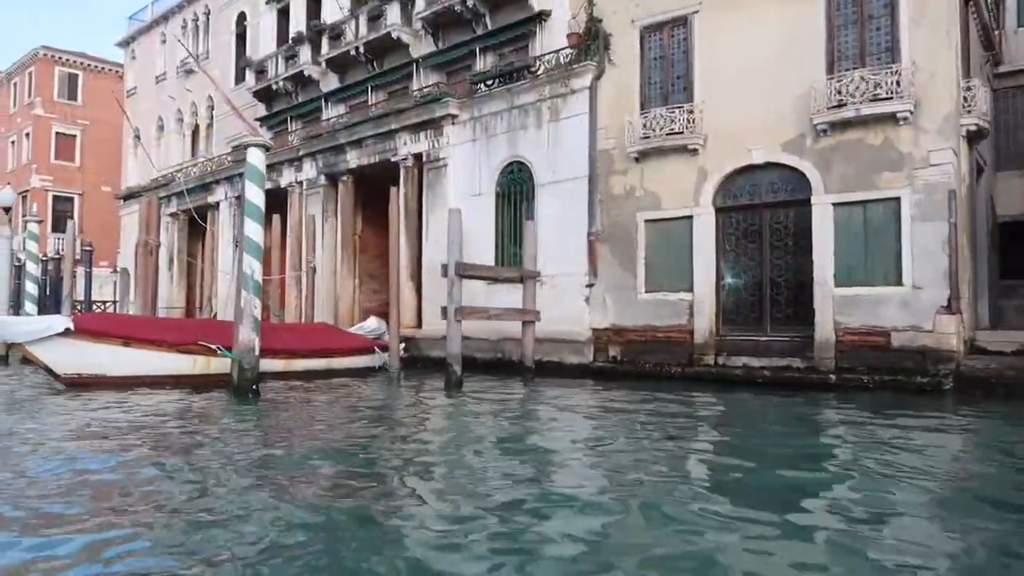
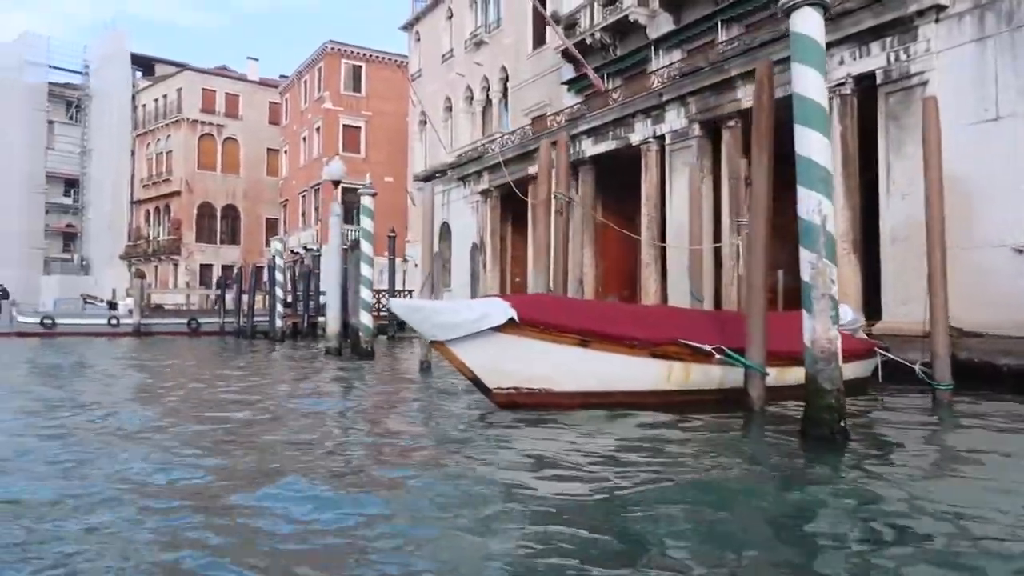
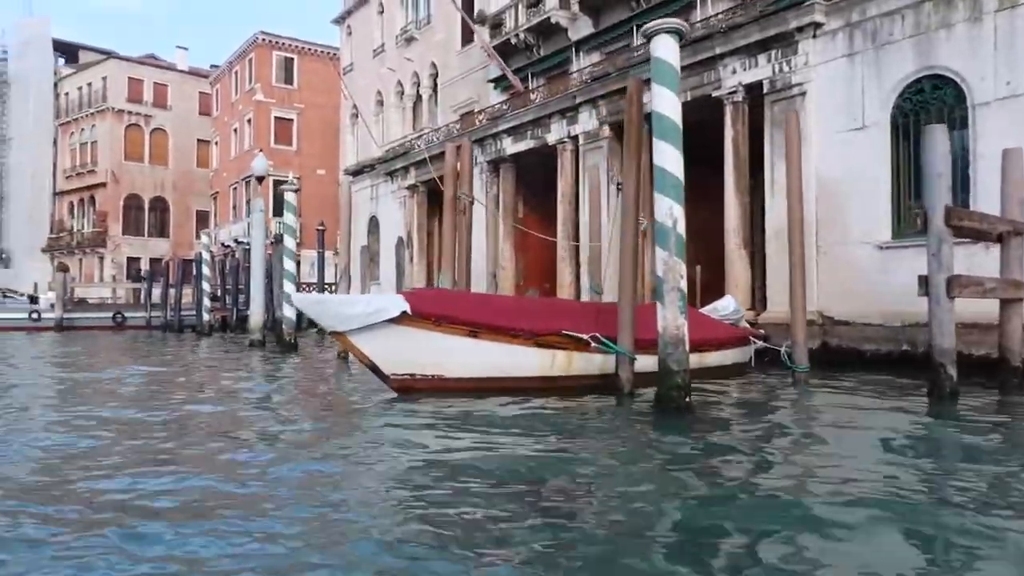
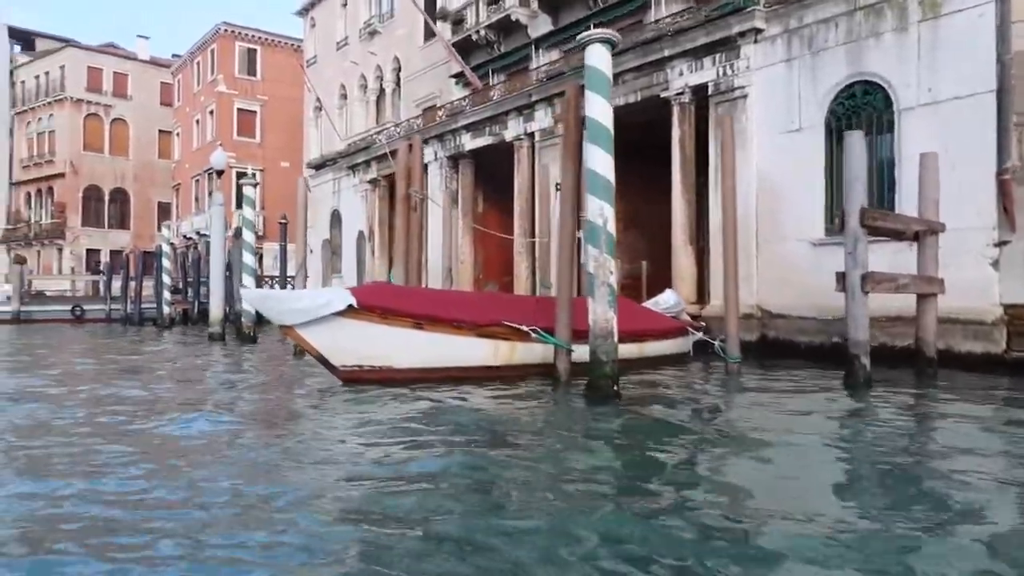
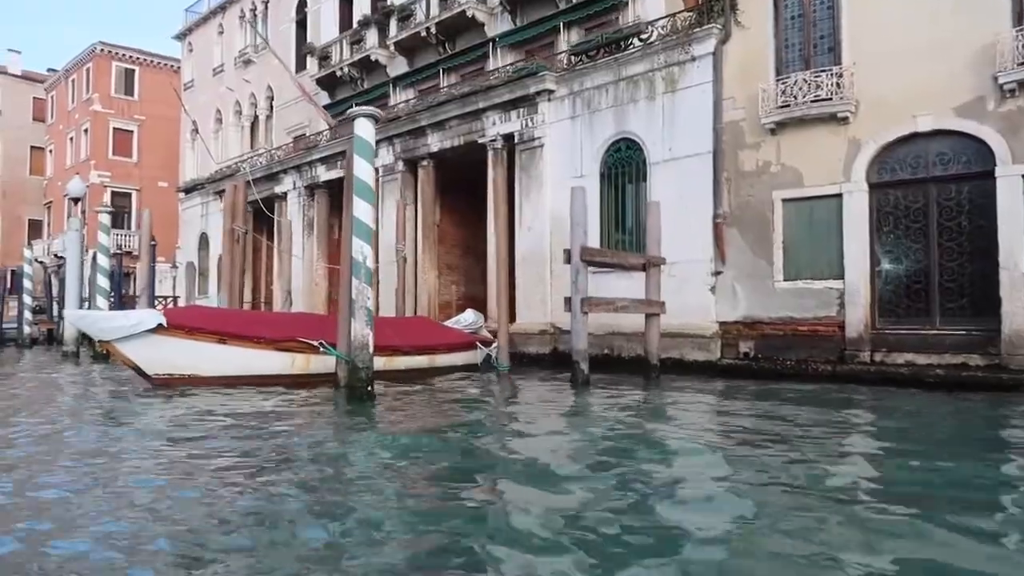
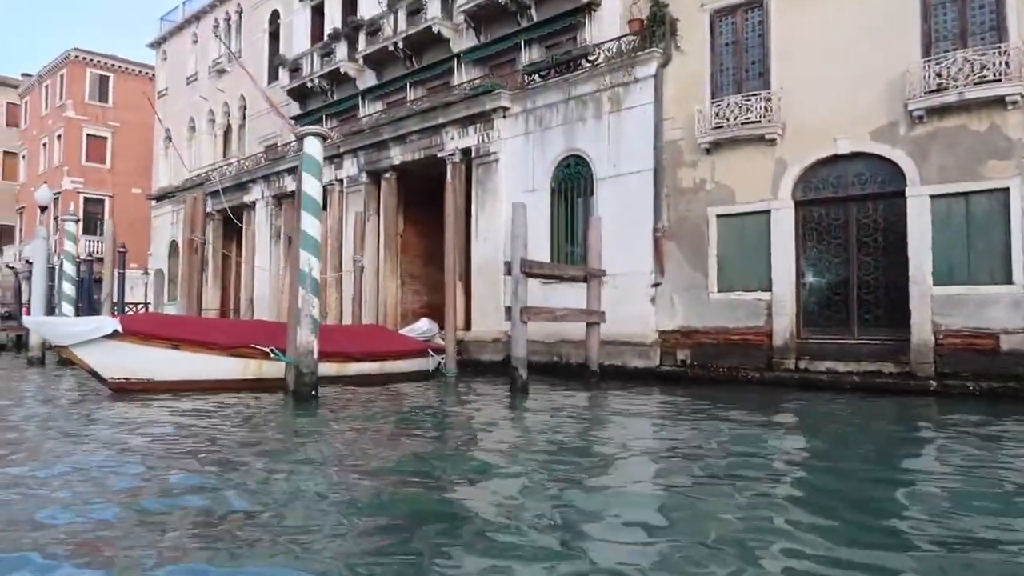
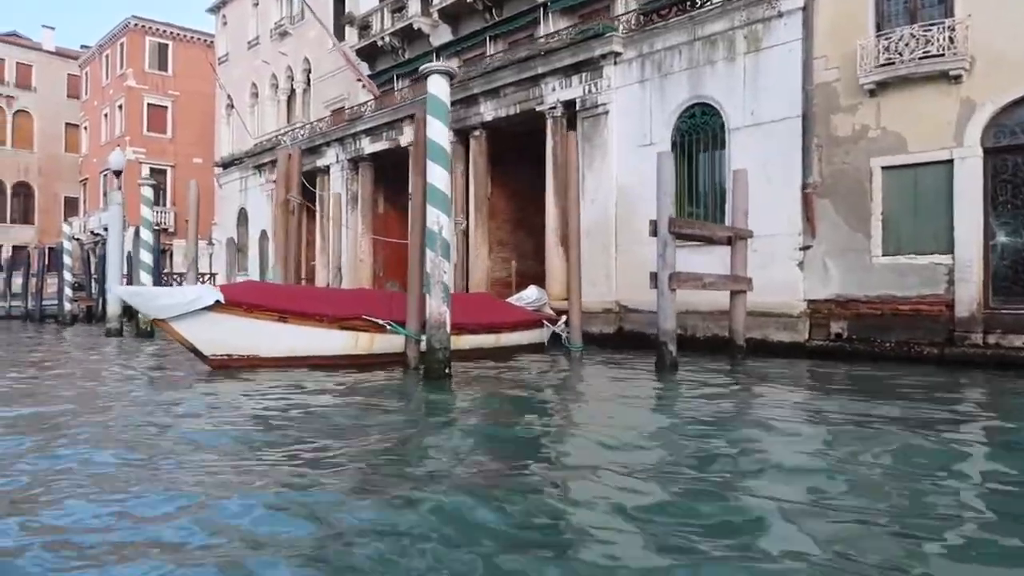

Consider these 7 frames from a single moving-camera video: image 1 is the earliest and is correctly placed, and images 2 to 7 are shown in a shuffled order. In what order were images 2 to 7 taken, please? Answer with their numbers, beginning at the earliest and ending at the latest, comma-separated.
6, 5, 7, 4, 3, 2
